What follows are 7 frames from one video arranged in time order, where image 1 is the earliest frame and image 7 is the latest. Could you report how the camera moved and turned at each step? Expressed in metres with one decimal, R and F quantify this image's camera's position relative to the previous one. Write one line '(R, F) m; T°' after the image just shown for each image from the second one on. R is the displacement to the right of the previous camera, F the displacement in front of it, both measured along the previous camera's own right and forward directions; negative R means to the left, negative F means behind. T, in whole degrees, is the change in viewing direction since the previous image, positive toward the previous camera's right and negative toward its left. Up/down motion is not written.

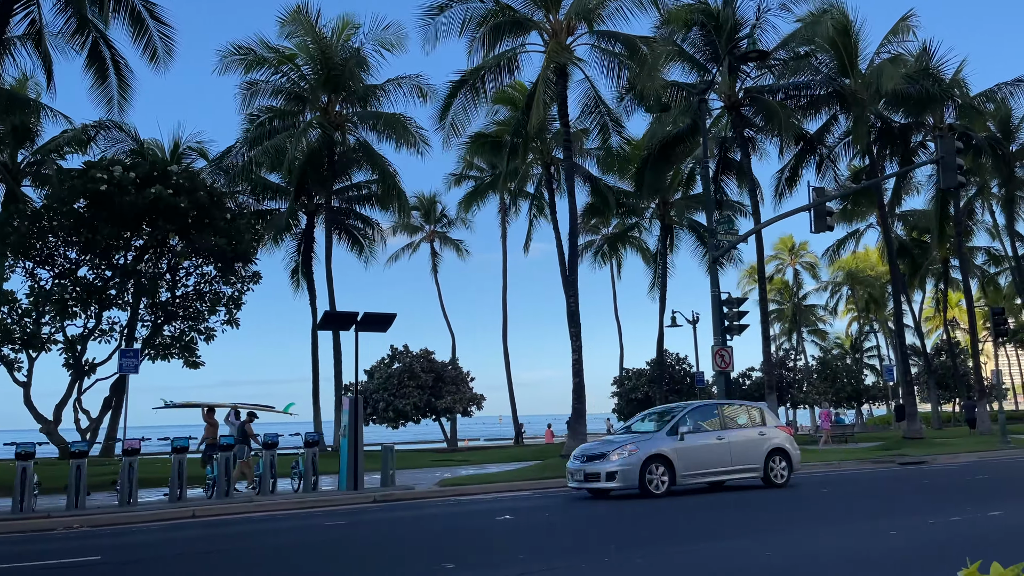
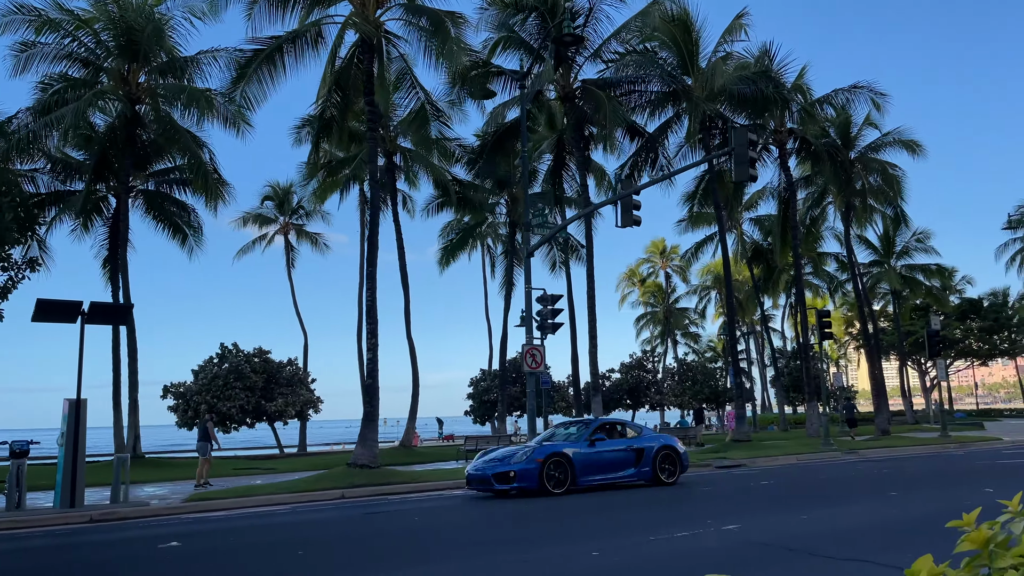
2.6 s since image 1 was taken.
(+2.6, +1.4) m; +7°
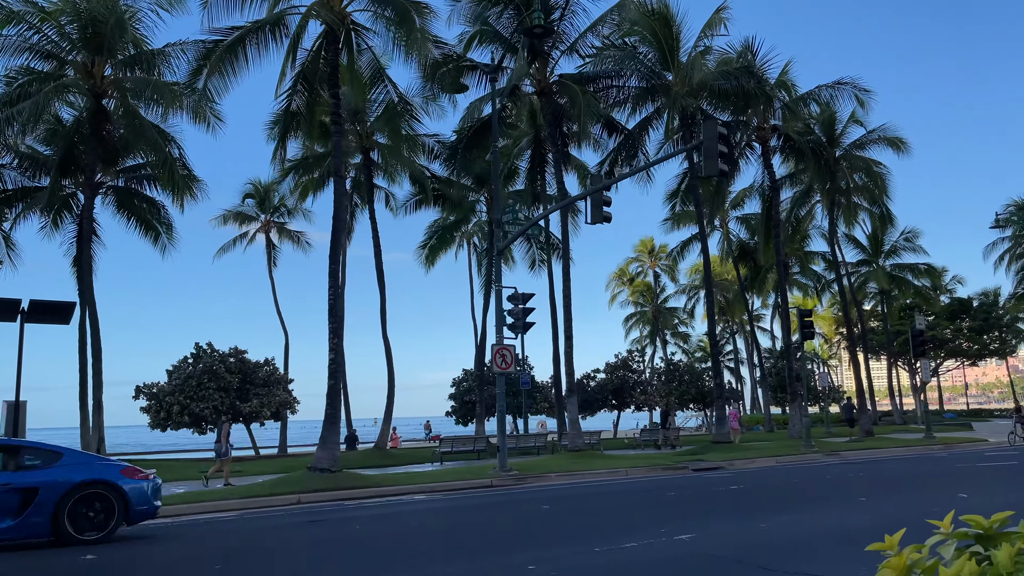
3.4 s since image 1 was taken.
(+0.6, +0.5) m; 0°
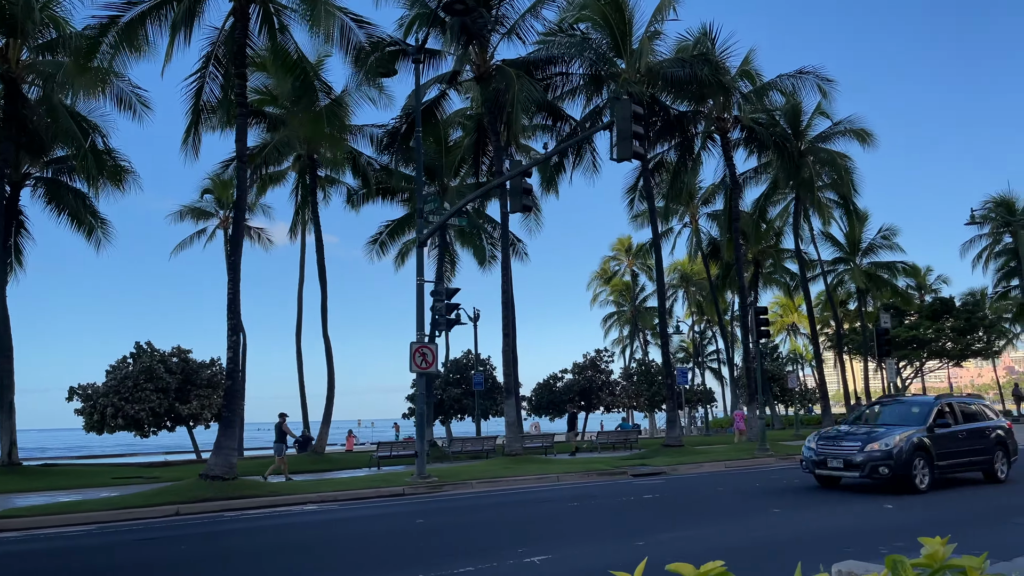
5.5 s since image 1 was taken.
(+1.8, +1.2) m; 0°
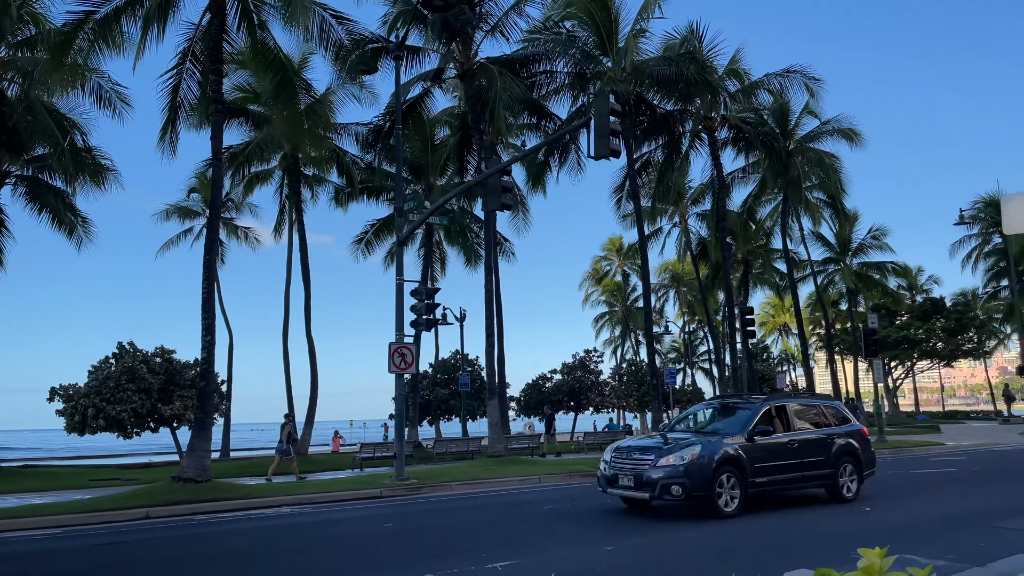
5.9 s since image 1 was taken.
(+0.3, +0.2) m; 0°
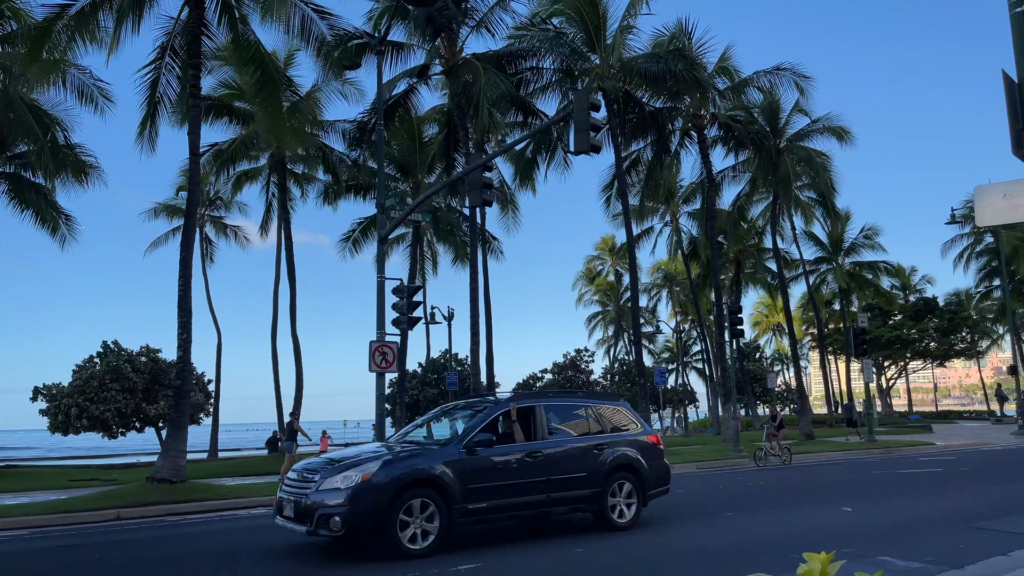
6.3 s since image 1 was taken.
(+0.3, +0.2) m; 0°
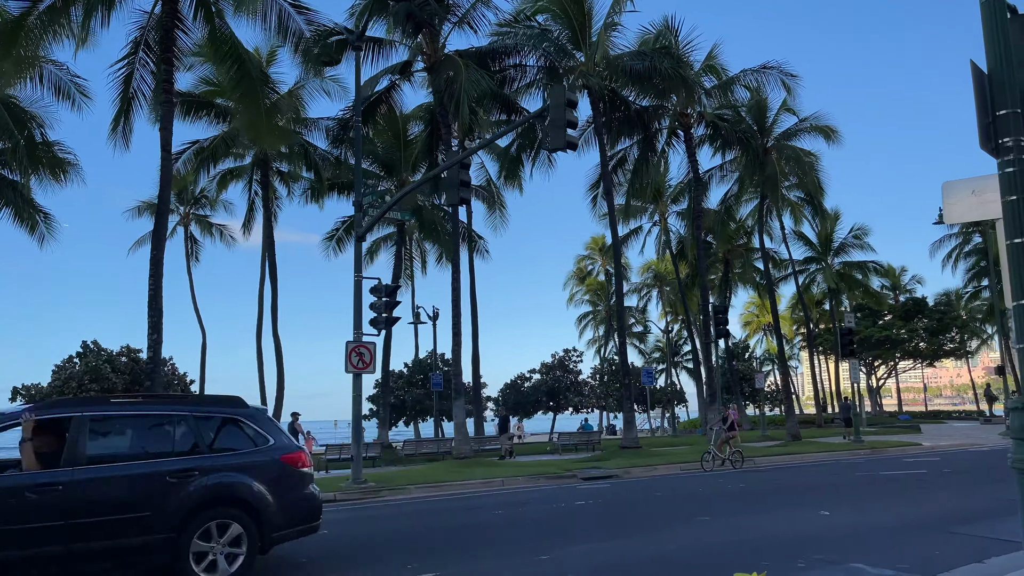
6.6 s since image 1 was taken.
(+0.3, +0.3) m; 0°
